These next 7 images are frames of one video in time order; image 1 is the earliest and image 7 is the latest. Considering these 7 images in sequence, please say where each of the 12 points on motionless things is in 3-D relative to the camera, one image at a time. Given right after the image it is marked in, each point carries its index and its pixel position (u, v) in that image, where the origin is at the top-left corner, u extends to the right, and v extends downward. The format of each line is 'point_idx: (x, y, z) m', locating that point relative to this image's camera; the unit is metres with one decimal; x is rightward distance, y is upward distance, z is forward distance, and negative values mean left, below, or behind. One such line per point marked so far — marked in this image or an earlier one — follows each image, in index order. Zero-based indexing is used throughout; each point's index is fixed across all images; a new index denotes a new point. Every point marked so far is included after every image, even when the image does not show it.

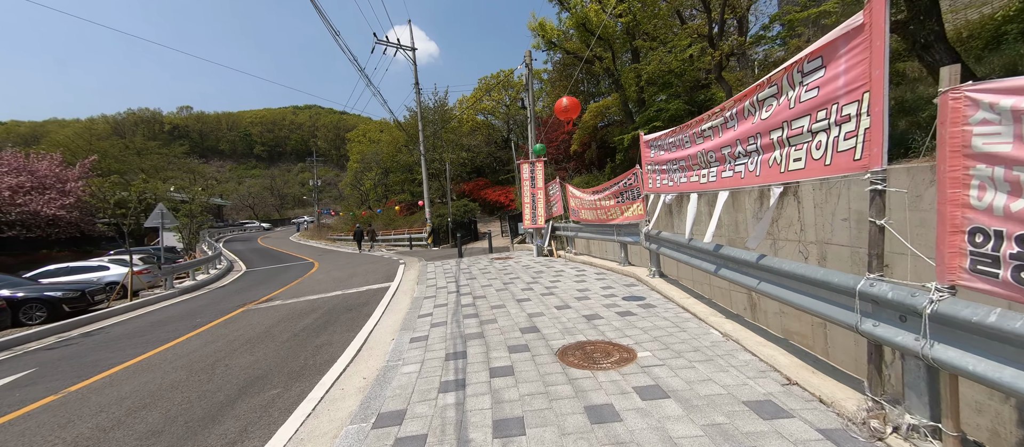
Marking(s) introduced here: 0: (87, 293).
0: (-13.5, -2.2, +11.8) m
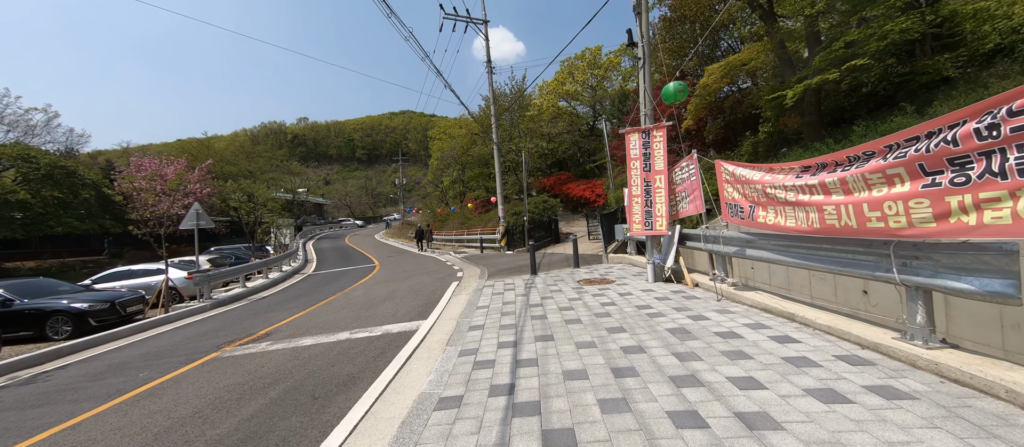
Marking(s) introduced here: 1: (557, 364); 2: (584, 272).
0: (-11.1, -2.3, +10.5) m
1: (+0.4, -1.4, +3.7) m
2: (+1.8, -1.2, +9.1) m
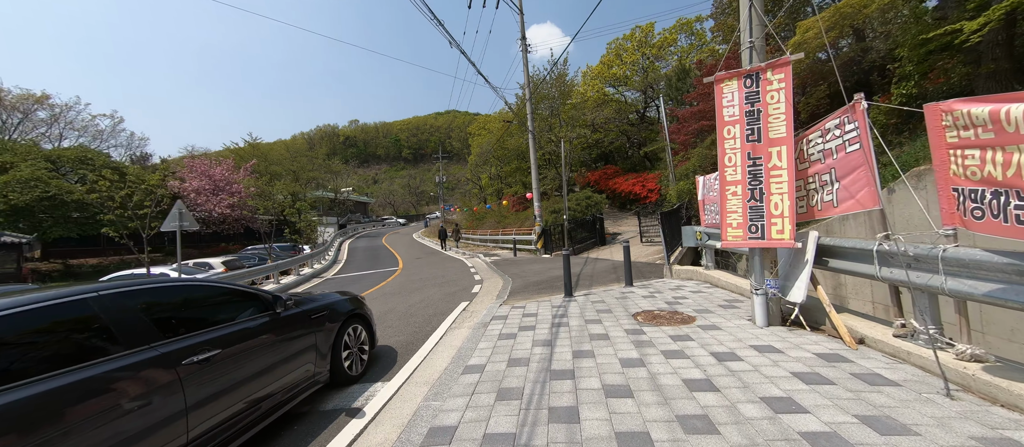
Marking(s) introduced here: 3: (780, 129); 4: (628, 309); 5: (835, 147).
0: (-10.4, -2.3, +9.2) m
1: (+0.3, -1.5, +1.1) m
2: (+2.2, -1.2, +6.3) m
3: (+3.0, +1.1, +4.2) m
4: (+1.7, -1.3, +5.6) m
5: (+3.3, +0.8, +3.9) m
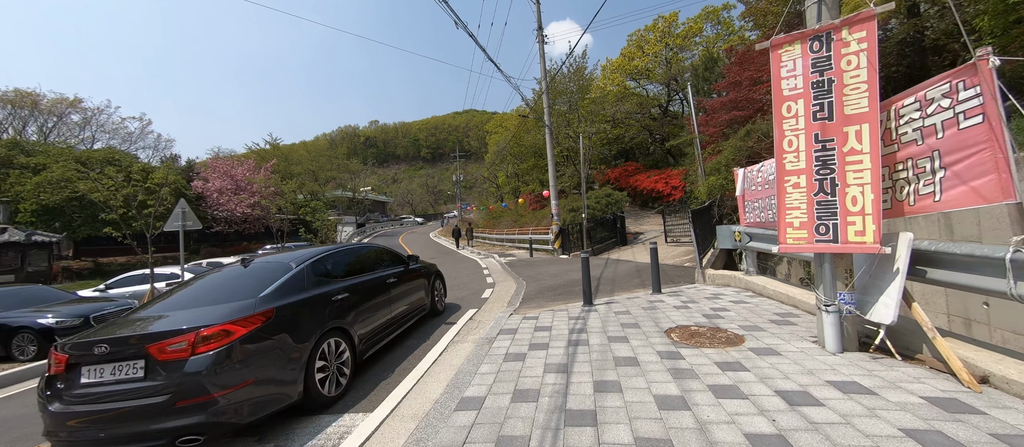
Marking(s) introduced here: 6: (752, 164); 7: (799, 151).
0: (-10.1, -2.3, +9.0) m
1: (+0.2, -1.5, +0.4) m
2: (+2.4, -1.2, +5.5) m
3: (+3.1, +1.1, +3.3) m
4: (+1.9, -1.3, +4.7) m
5: (+3.4, +0.8, +3.0) m
6: (+7.0, +1.8, +10.9) m
7: (+2.8, +0.7, +3.7) m
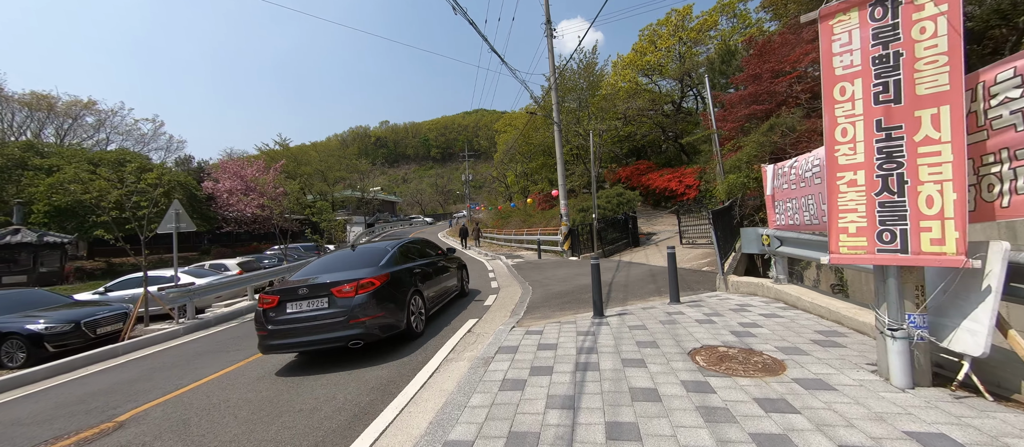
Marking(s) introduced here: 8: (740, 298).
0: (-10.0, -2.3, +8.7) m
1: (0.0, -1.5, -0.2) m
2: (+2.4, -1.3, +4.9) m
3: (+3.1, +1.0, +2.7) m
4: (+1.9, -1.3, +4.1) m
5: (+3.3, +0.8, +2.3) m
6: (+7.2, +1.7, +10.1) m
7: (+2.8, +0.7, +3.0) m
8: (+3.7, -1.2, +6.1) m
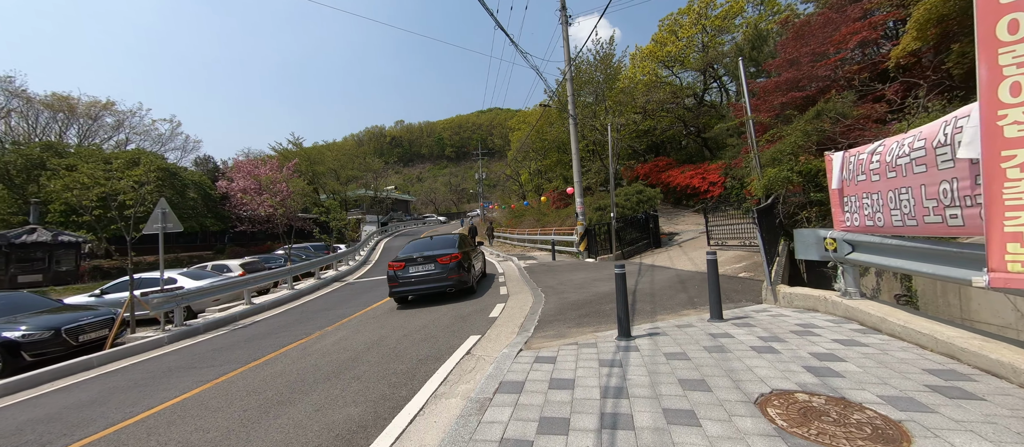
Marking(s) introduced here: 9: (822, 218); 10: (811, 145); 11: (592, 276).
0: (-9.8, -2.3, +8.1) m
1: (-0.1, -1.5, -1.1) m
2: (+2.4, -1.3, +3.8) m
3: (+3.0, +1.0, +1.6) m
4: (+1.9, -1.3, +3.1) m
5: (+3.3, +0.7, +1.2) m
6: (+7.4, +1.7, +8.9) m
7: (+2.8, +0.6, +2.0) m
8: (+3.8, -1.2, +5.0) m
9: (+7.1, +0.1, +8.5) m
10: (+7.0, +1.9, +8.8) m
11: (+2.2, -1.5, +10.6) m
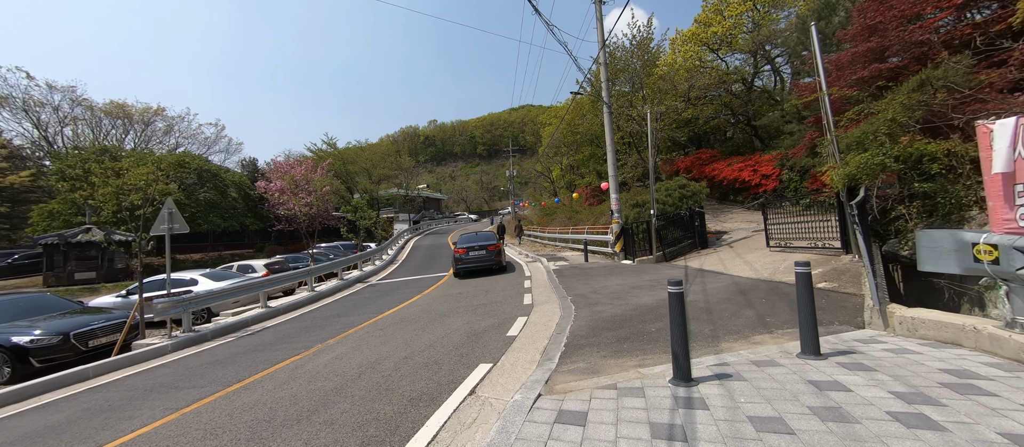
0: (-9.3, -2.4, +7.9) m
1: (-0.4, -1.6, -2.2) m
2: (+2.5, -1.3, +2.5) m
3: (+2.9, +1.0, +0.2) m
4: (+1.9, -1.3, +1.8) m
5: (+3.1, +0.7, -0.2) m
6: (+7.9, +1.8, +7.1) m
7: (+2.7, +0.6, +0.6) m
8: (+4.0, -1.2, +3.5) m
9: (+7.5, +0.2, +6.7) m
10: (+7.5, +1.9, +7.0) m
11: (+2.9, -1.4, +9.2) m
